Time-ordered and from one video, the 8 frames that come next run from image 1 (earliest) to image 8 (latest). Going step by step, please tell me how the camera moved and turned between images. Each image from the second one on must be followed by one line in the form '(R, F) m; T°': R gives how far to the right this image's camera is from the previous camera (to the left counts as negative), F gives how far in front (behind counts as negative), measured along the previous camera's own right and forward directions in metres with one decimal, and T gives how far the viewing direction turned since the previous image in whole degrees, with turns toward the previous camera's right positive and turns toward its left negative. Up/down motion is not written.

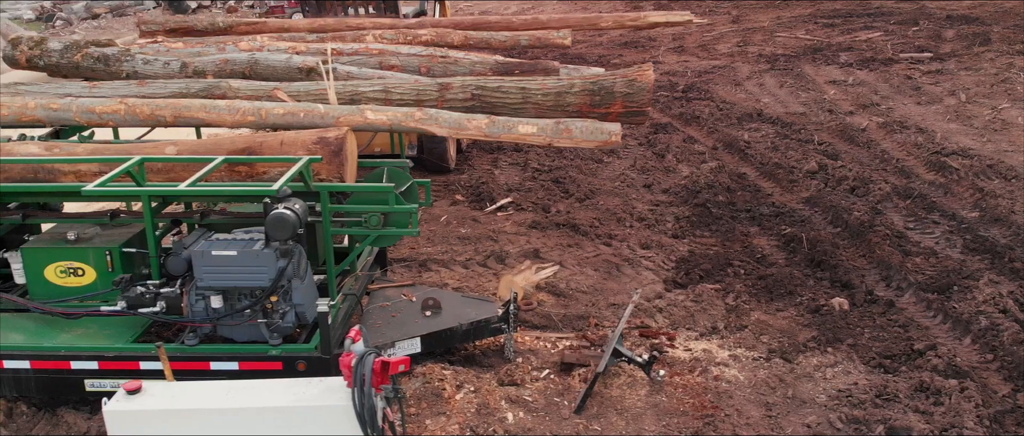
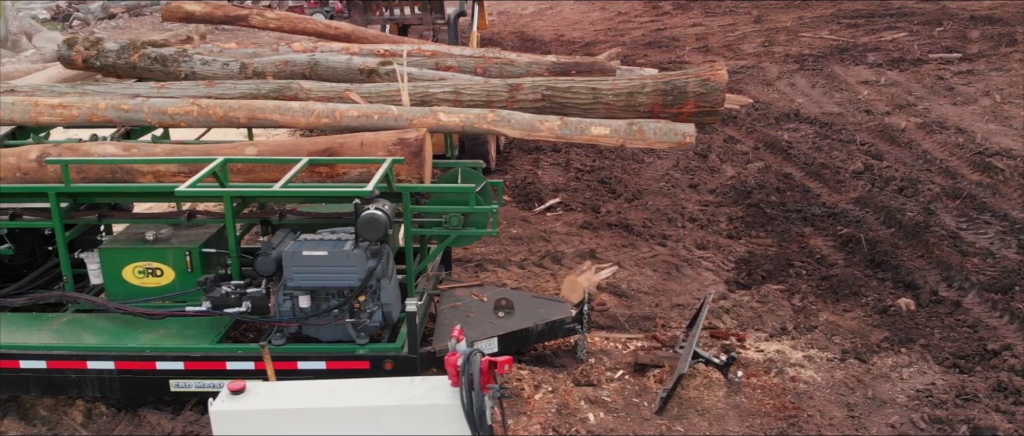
(-0.3, 0.0) m; 0°
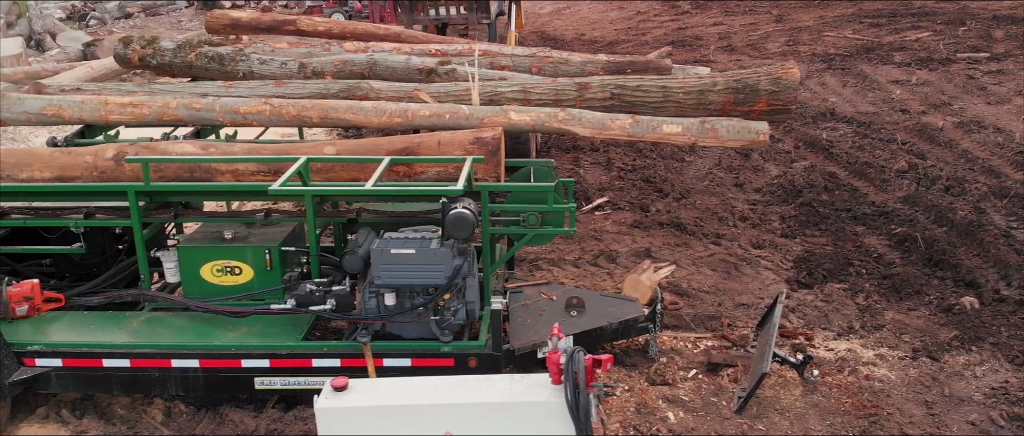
(-0.3, 0.0) m; 0°
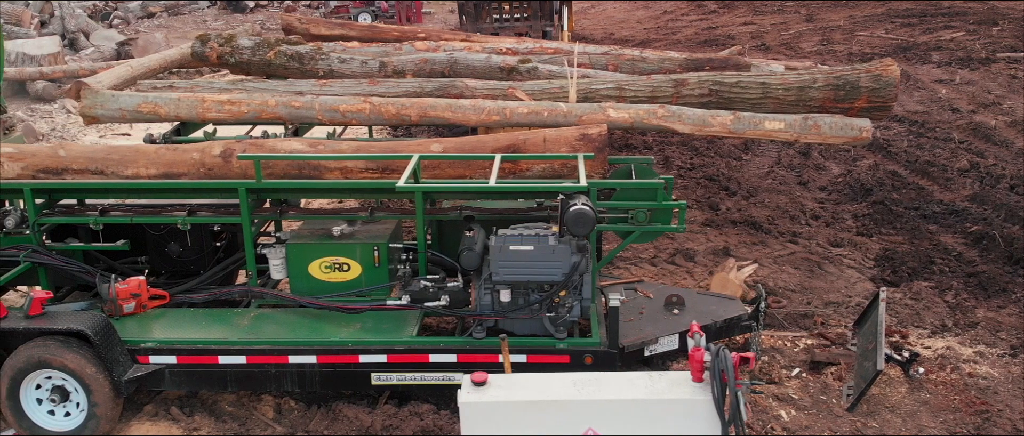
(-0.4, 0.0) m; 0°
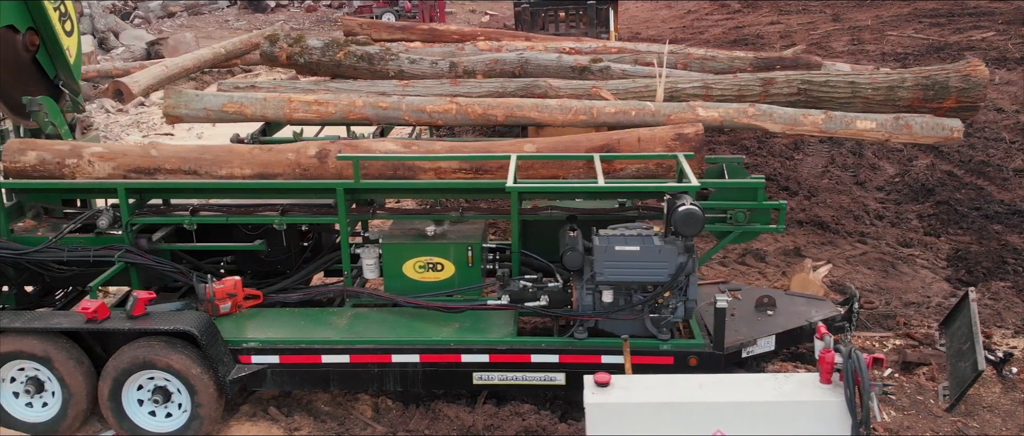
(-0.4, 0.0) m; 0°
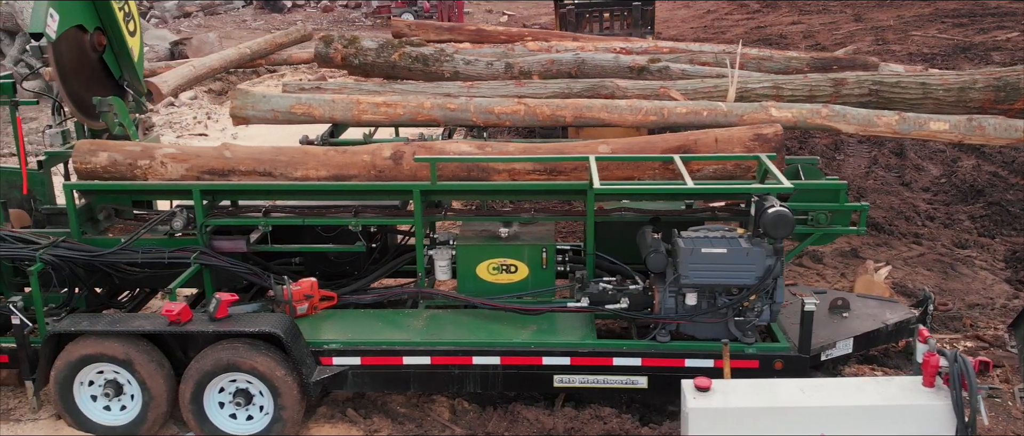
(-0.3, 0.0) m; 0°
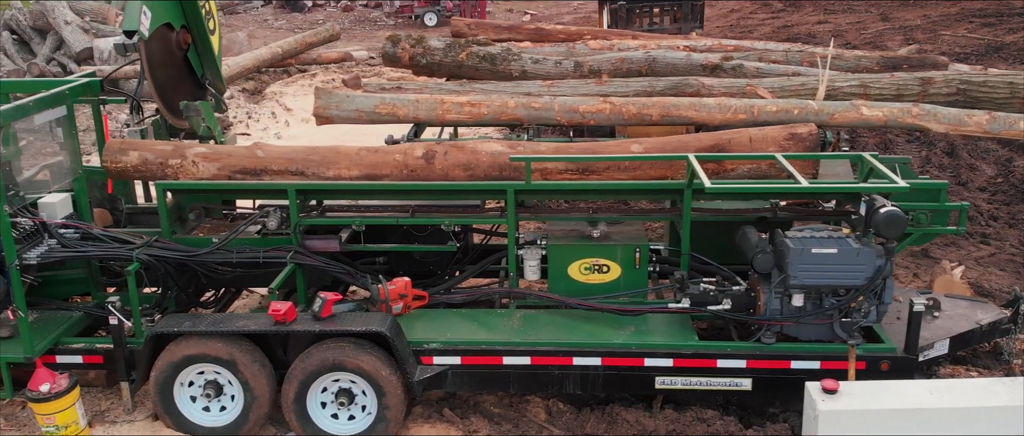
(-0.4, 0.0) m; 0°
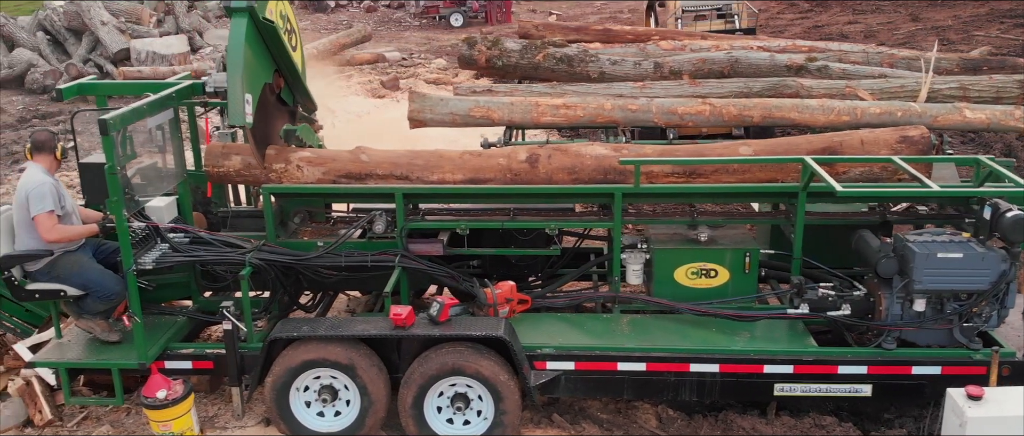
(-0.4, 0.0) m; 0°
